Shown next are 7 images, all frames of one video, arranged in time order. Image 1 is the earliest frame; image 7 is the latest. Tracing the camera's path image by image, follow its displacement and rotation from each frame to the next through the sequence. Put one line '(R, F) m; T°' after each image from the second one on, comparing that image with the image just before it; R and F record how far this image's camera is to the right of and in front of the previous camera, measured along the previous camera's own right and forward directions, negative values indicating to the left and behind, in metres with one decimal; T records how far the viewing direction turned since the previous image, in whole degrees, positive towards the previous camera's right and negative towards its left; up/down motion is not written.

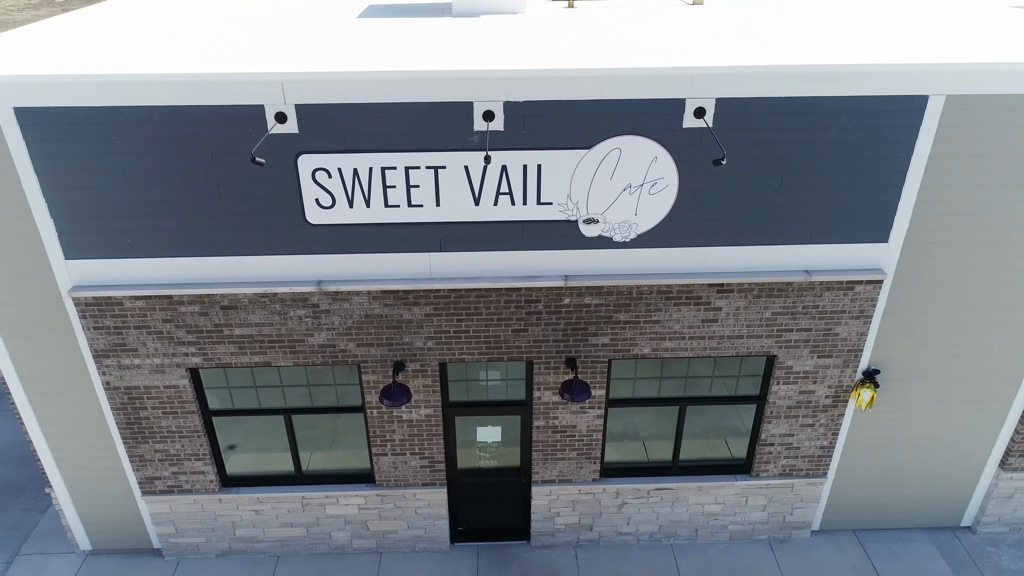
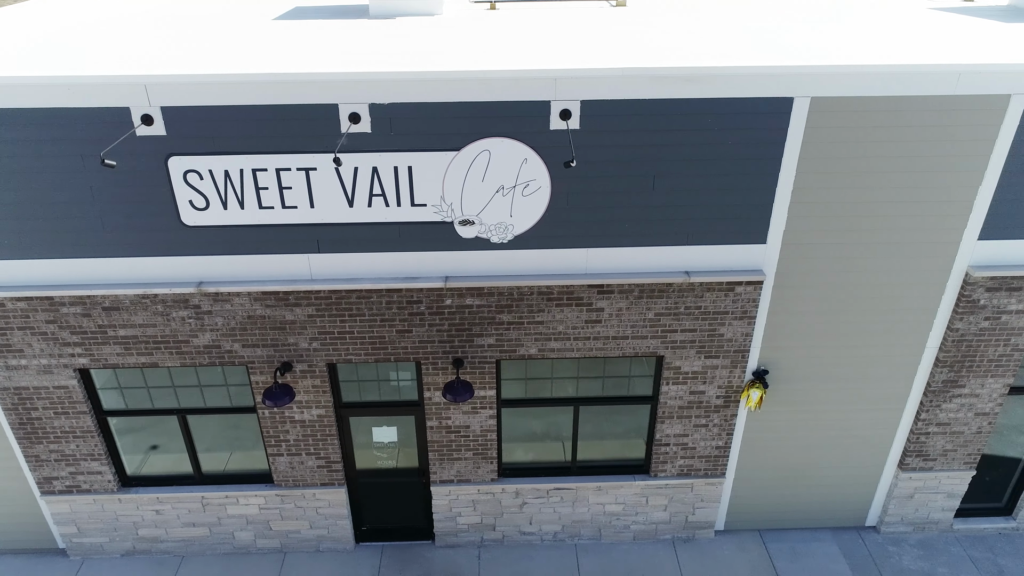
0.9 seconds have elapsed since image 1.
(+1.1, 0.0) m; 0°
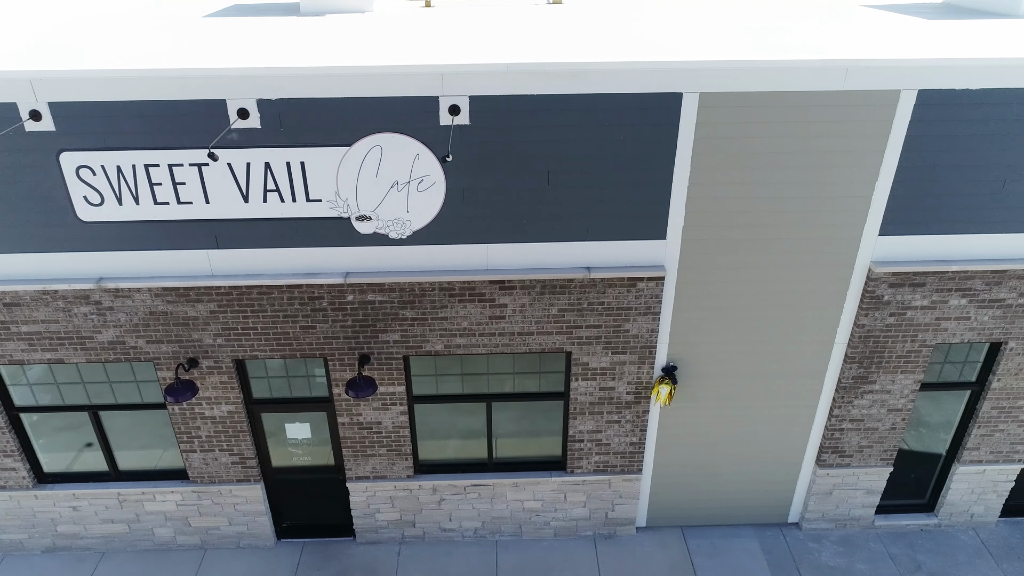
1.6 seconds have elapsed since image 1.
(+0.9, 0.0) m; 0°
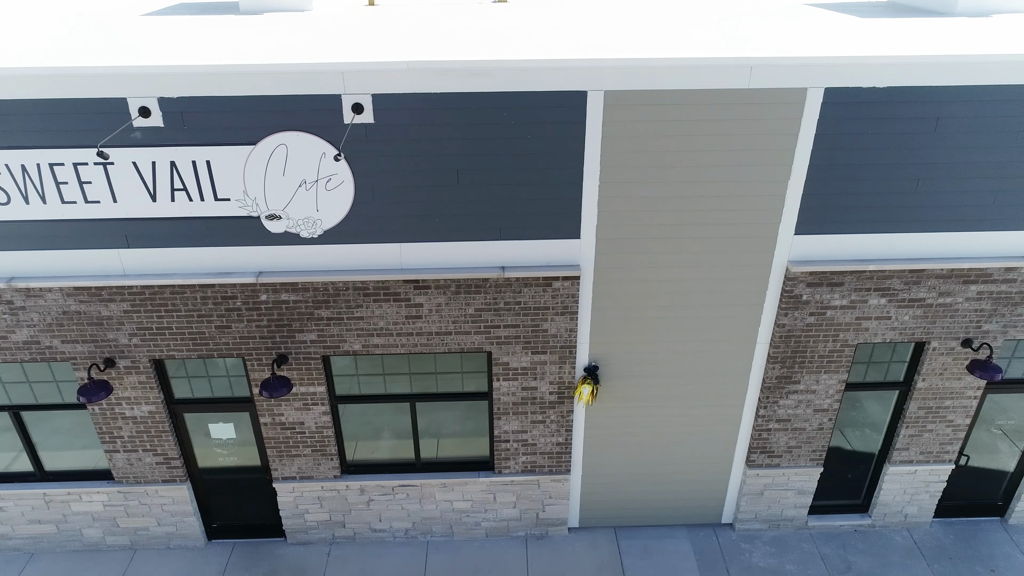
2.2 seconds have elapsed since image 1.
(+0.8, 0.0) m; 0°
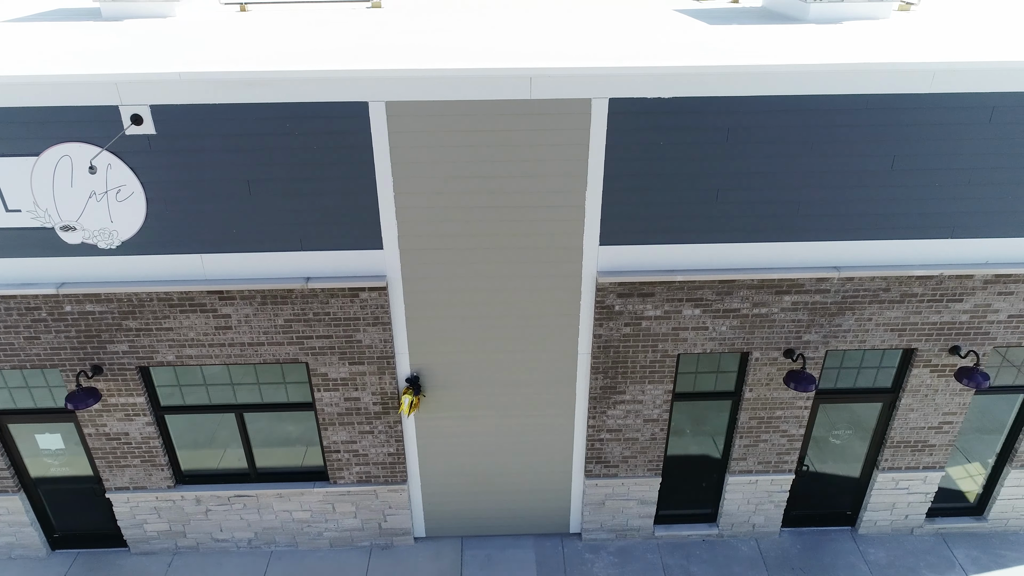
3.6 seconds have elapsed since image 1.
(+1.8, 0.0) m; 0°
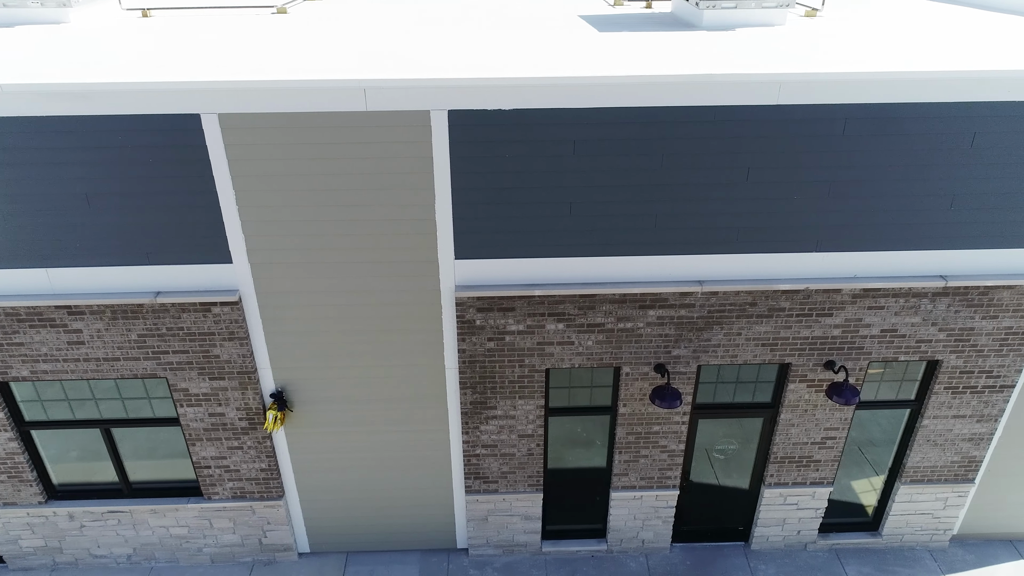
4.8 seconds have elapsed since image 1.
(+1.3, +0.1) m; 0°
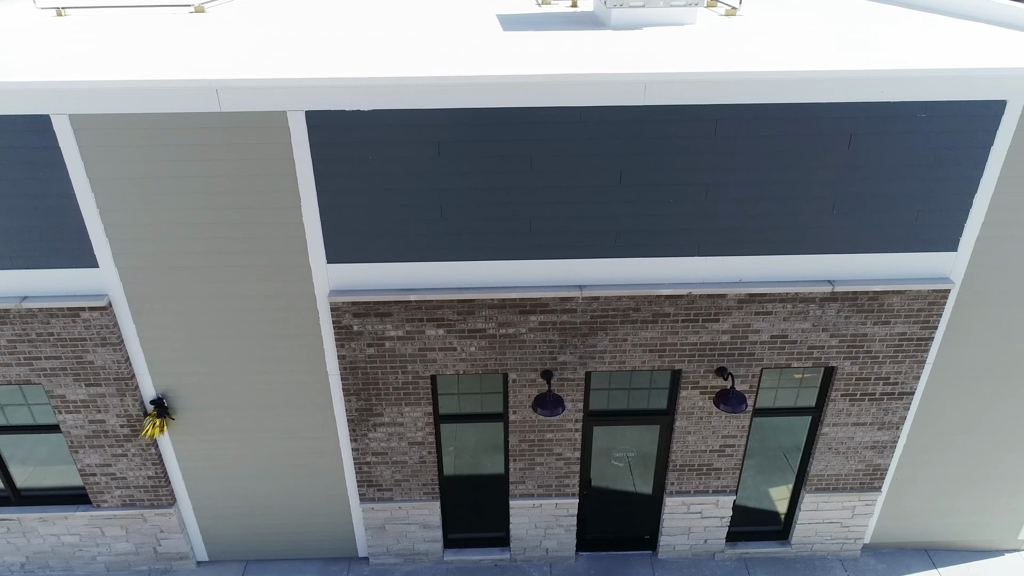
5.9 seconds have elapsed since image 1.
(+1.1, +0.1) m; 0°
